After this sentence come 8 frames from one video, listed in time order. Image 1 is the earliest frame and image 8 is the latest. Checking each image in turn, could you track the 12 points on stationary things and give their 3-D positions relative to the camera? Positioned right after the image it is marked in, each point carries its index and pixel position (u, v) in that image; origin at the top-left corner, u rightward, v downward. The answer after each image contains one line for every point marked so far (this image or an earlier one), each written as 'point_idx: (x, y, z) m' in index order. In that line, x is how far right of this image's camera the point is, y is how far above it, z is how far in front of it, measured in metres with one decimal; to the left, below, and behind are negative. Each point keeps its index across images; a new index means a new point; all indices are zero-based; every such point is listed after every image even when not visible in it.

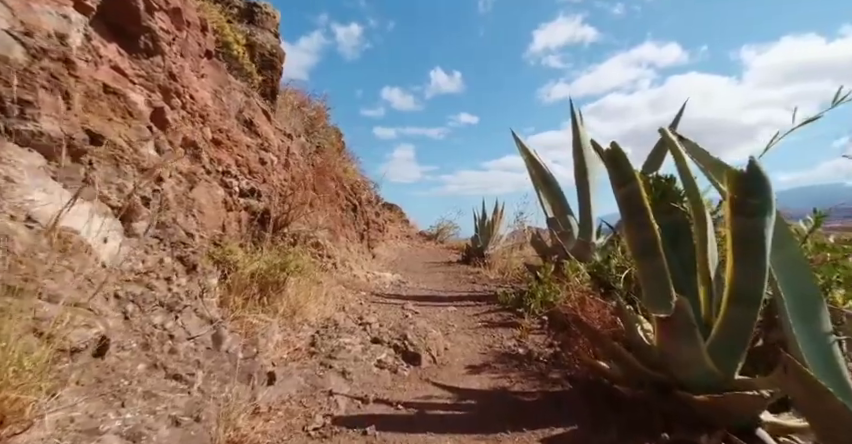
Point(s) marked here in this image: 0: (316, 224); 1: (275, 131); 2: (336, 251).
0: (-1.2, 0.0, +4.3) m
1: (-1.7, +1.0, +4.2) m
2: (-1.1, -0.4, +4.7) m
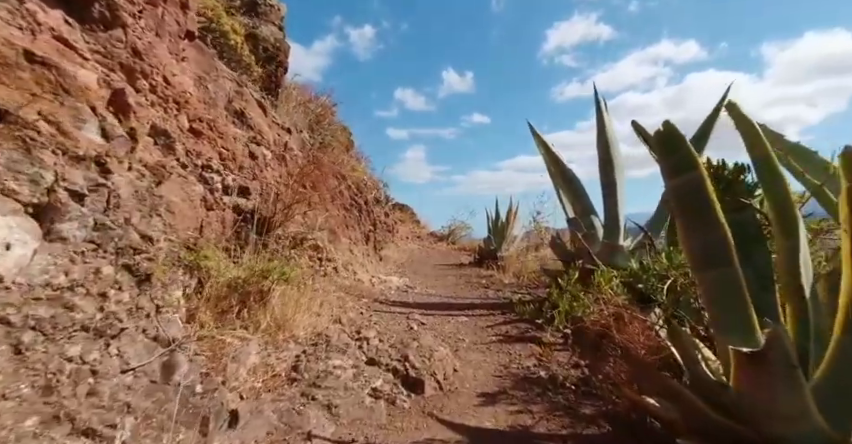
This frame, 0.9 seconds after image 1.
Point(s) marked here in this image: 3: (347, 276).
0: (-1.2, 0.0, +4.0) m
1: (-1.6, +1.0, +3.9) m
2: (-1.0, -0.4, +4.4) m
3: (-0.9, -0.6, +4.3) m
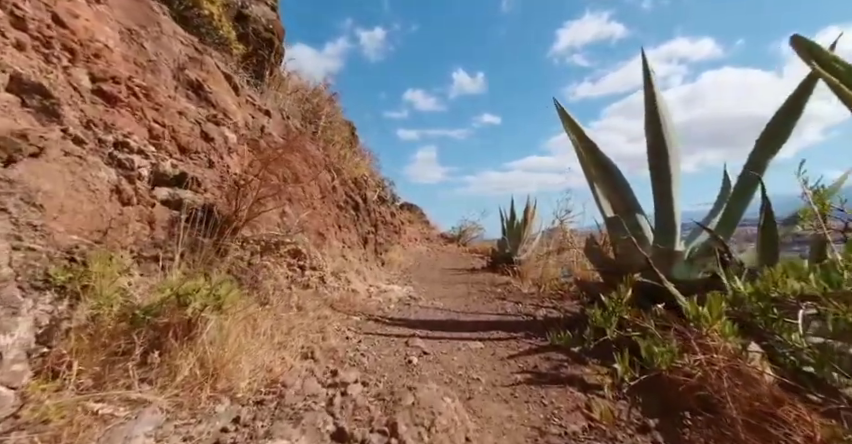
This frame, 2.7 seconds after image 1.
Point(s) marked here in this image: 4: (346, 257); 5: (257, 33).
0: (-1.1, 0.0, +3.3) m
1: (-1.5, +1.0, +3.3) m
2: (-1.0, -0.4, +3.7) m
3: (-0.9, -0.6, +3.6) m
4: (-0.9, -0.4, +4.3) m
5: (-2.5, +2.8, +5.8) m
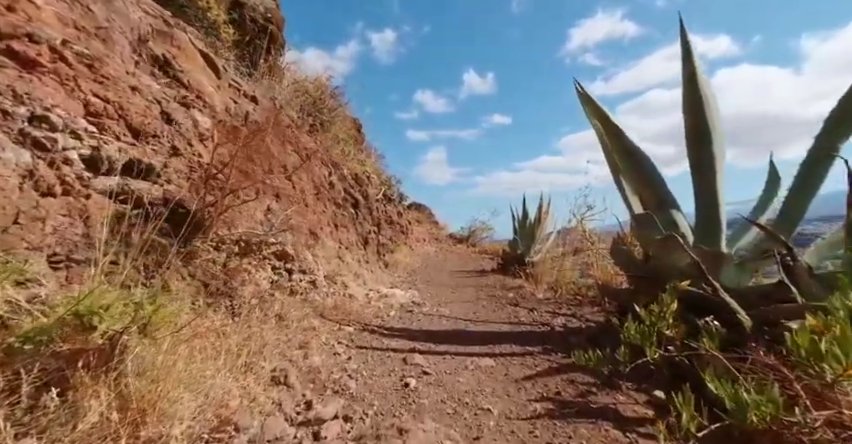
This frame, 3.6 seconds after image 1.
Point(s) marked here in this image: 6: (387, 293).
0: (-1.1, 0.0, +2.9) m
1: (-1.5, +1.0, +2.9) m
2: (-0.9, -0.4, +3.3) m
3: (-0.9, -0.6, +3.2) m
4: (-0.9, -0.4, +3.9) m
5: (-2.5, +2.9, +5.5) m
6: (-0.4, -0.8, +4.3) m
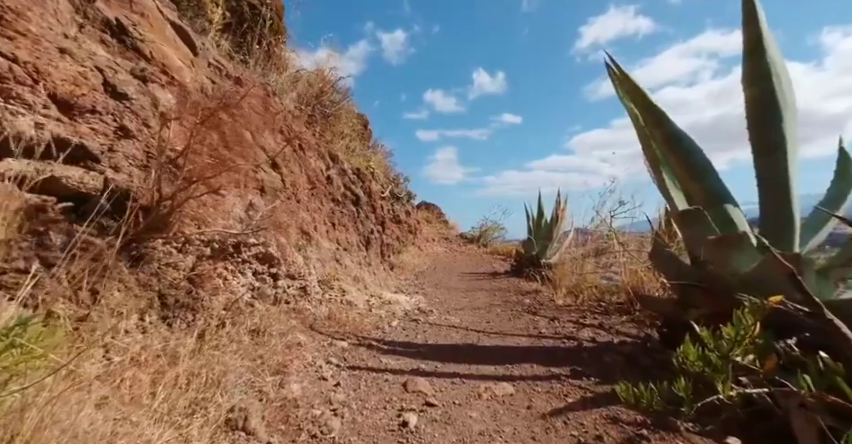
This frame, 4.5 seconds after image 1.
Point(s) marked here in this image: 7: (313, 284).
0: (-1.0, 0.0, +2.5) m
1: (-1.5, +1.0, +2.5) m
2: (-0.9, -0.4, +2.9) m
3: (-0.8, -0.6, +2.8) m
4: (-0.8, -0.4, +3.5) m
5: (-2.3, +2.9, +5.2) m
6: (-0.4, -0.8, +3.9) m
7: (-0.8, -0.5, +2.9) m
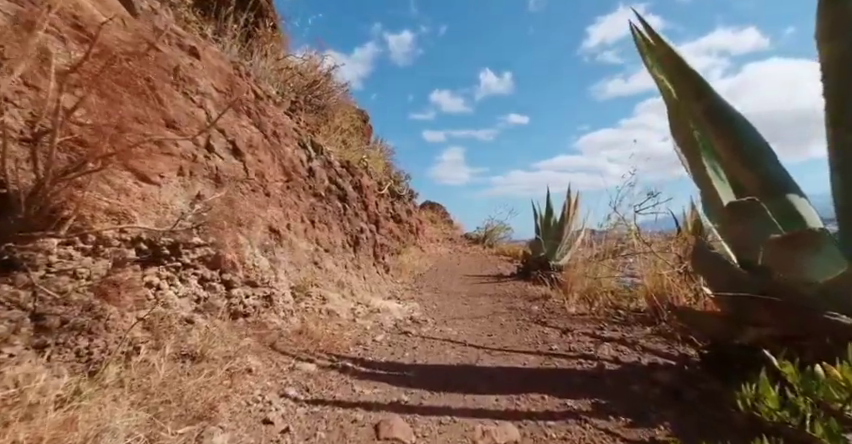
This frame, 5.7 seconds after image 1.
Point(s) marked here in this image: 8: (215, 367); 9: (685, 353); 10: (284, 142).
0: (-1.1, 0.0, +2.1) m
1: (-1.6, +1.1, +2.1) m
2: (-1.0, -0.3, +2.4) m
3: (-0.9, -0.6, +2.3) m
4: (-0.8, -0.3, +3.1) m
5: (-2.4, +2.9, +4.7) m
6: (-0.4, -0.7, +3.4) m
7: (-0.9, -0.4, +2.4) m
8: (-0.9, -0.6, +1.6) m
9: (+1.7, -0.9, +2.5) m
10: (-1.1, +0.6, +3.1) m
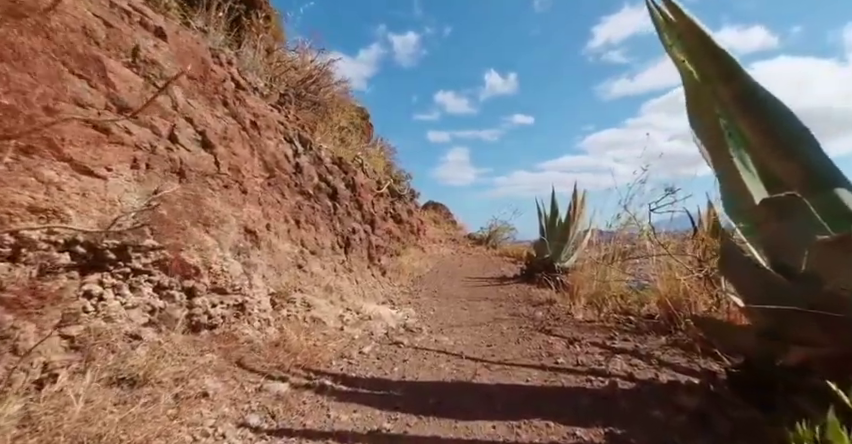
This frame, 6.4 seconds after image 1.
0: (-1.2, 0.0, +1.8) m
1: (-1.6, +1.1, +1.8) m
2: (-1.0, -0.3, +2.2) m
3: (-0.9, -0.6, +2.1) m
4: (-0.9, -0.3, +2.8) m
5: (-2.4, +2.9, +4.5) m
6: (-0.5, -0.7, +3.2) m
7: (-1.0, -0.4, +2.2) m
8: (-0.9, -0.6, +1.4) m
9: (+1.6, -0.9, +2.3) m
10: (-1.2, +0.6, +2.9) m
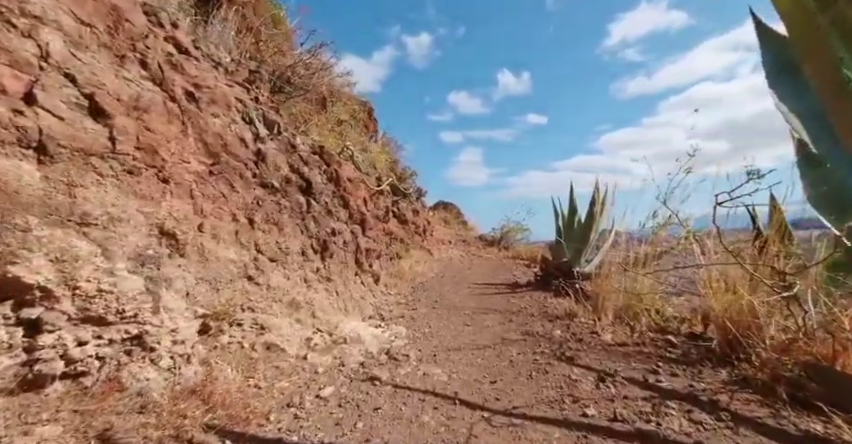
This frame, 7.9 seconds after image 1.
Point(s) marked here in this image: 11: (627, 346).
0: (-1.3, 0.0, +1.2) m
1: (-1.7, +1.1, +1.3) m
2: (-1.1, -0.3, +1.6) m
3: (-1.0, -0.6, +1.5) m
4: (-1.0, -0.3, +2.2) m
5: (-2.4, +2.9, +3.9) m
6: (-0.5, -0.7, +2.5) m
7: (-1.1, -0.4, +1.6) m
8: (-1.1, -0.6, +0.7) m
9: (+1.5, -0.8, +1.6) m
10: (-1.3, +0.7, +2.3) m
11: (+1.4, -0.9, +2.8) m
